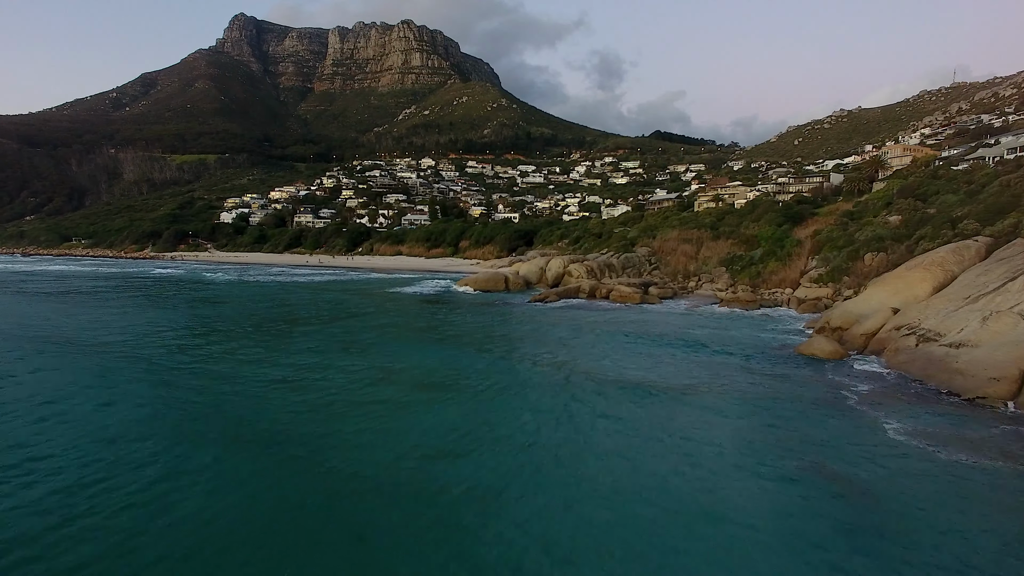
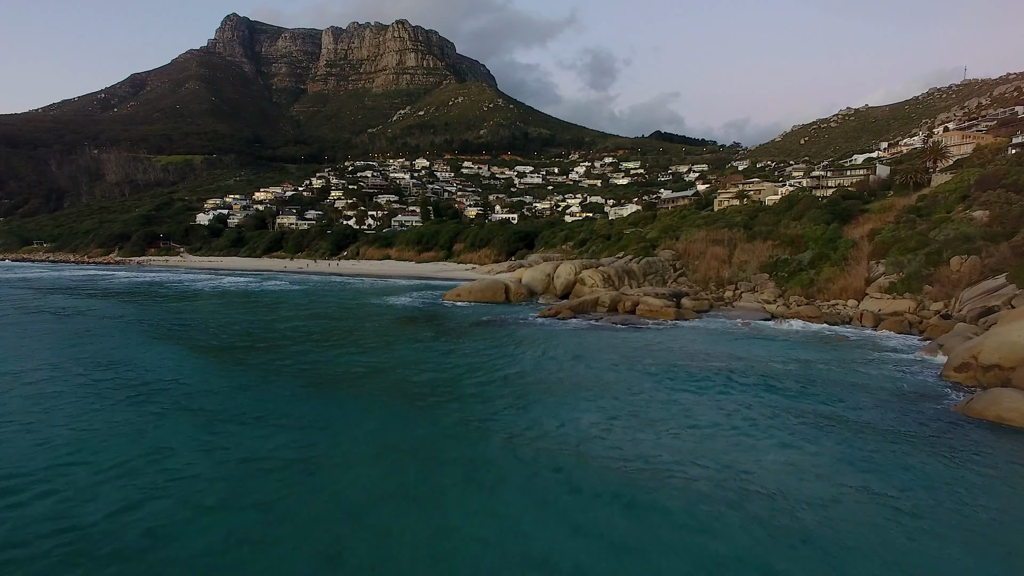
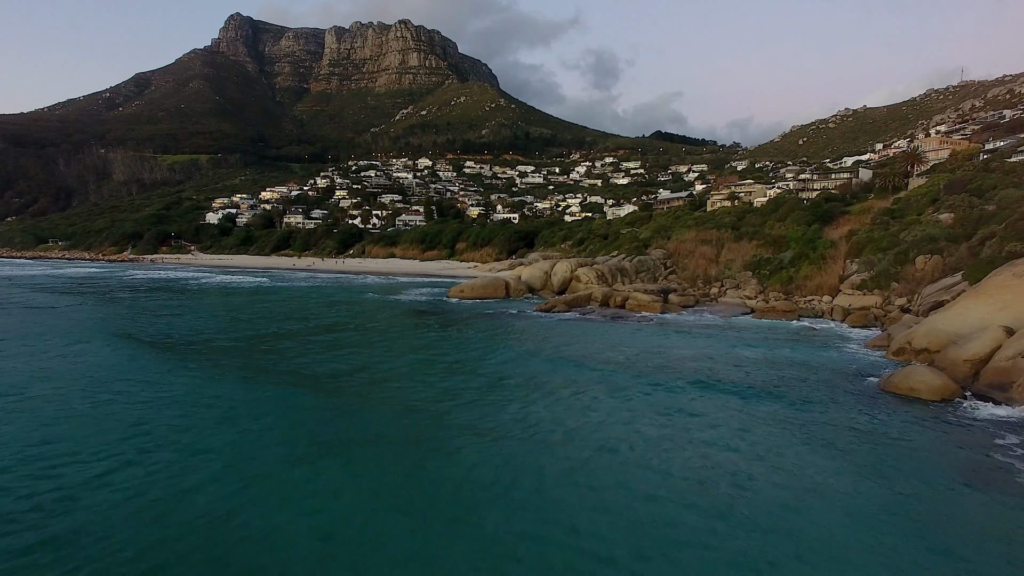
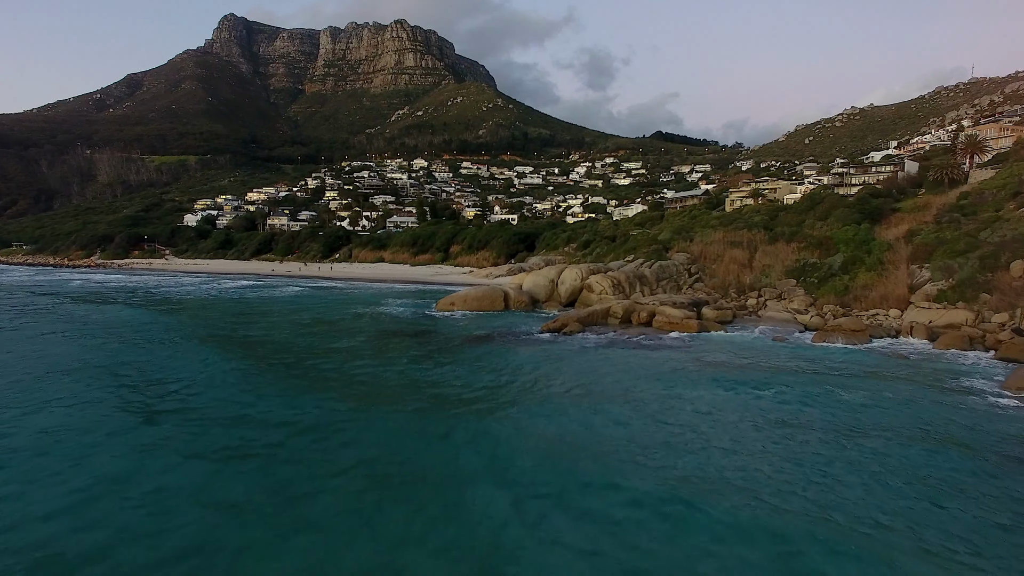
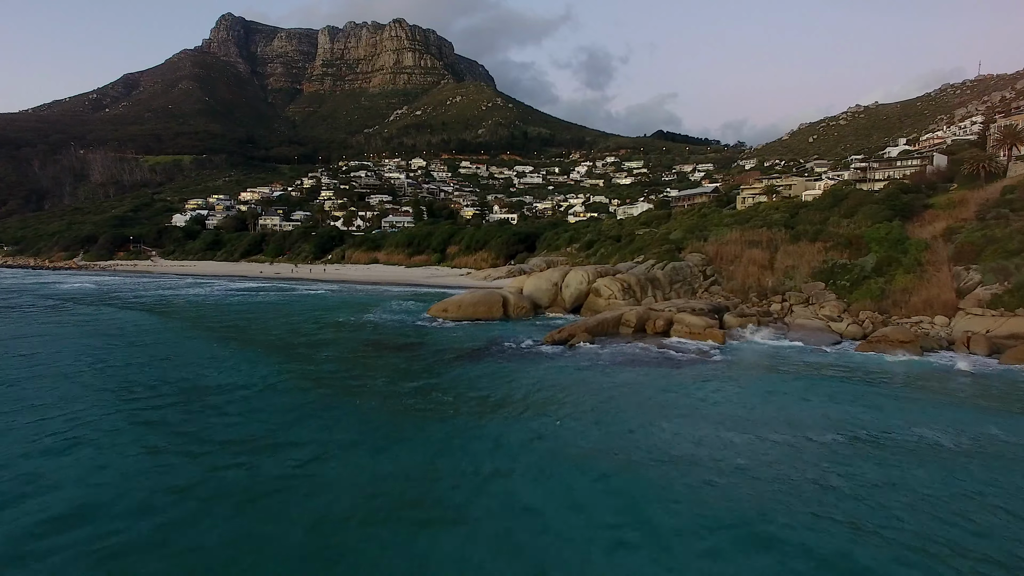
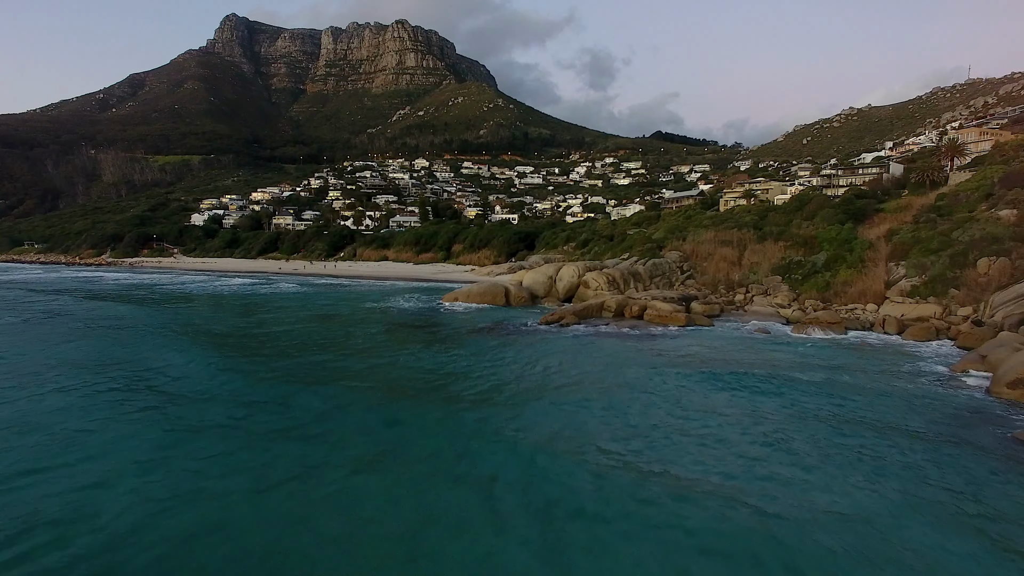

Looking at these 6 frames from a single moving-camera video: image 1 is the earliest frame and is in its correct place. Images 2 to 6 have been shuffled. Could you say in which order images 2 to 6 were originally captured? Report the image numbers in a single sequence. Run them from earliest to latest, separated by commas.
3, 2, 6, 4, 5
